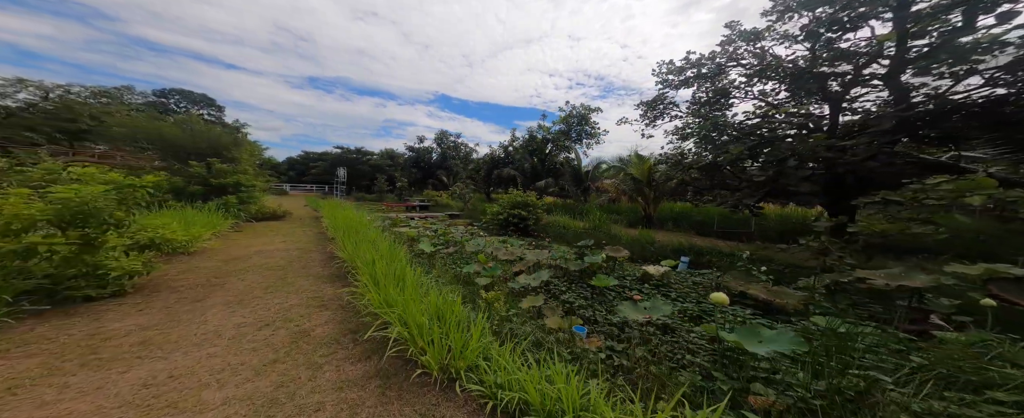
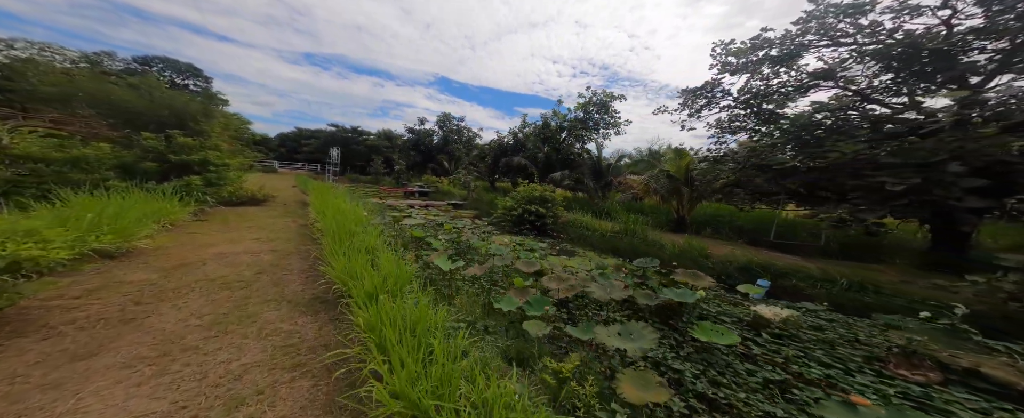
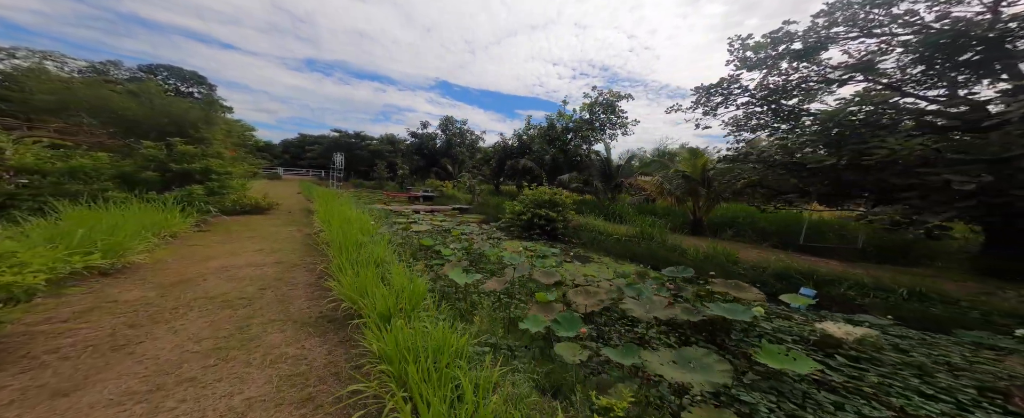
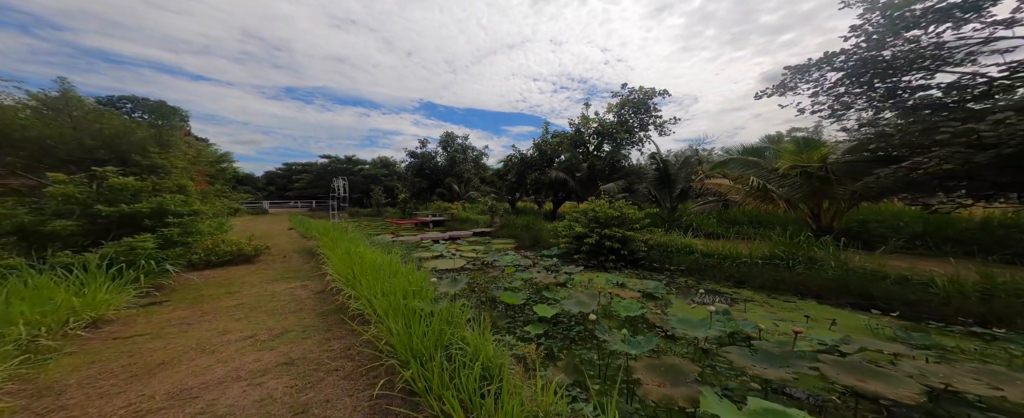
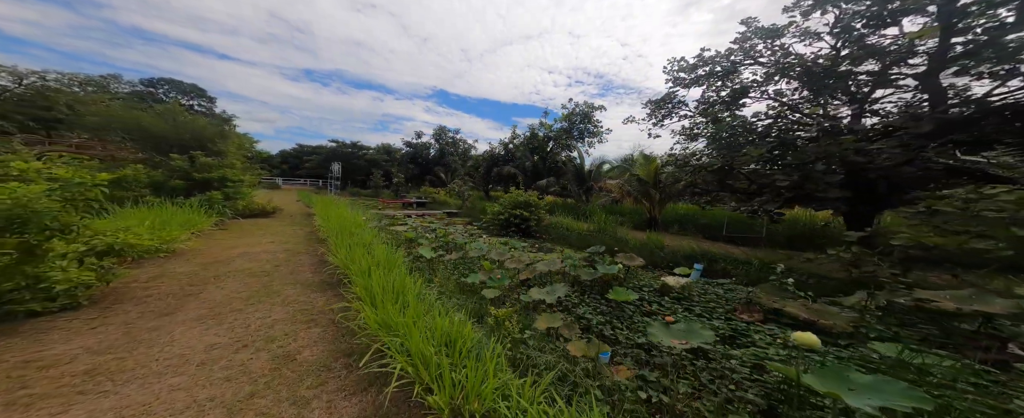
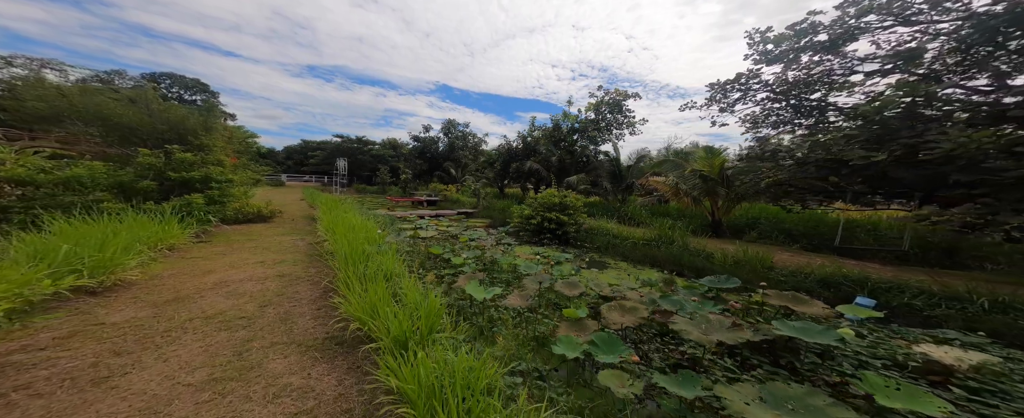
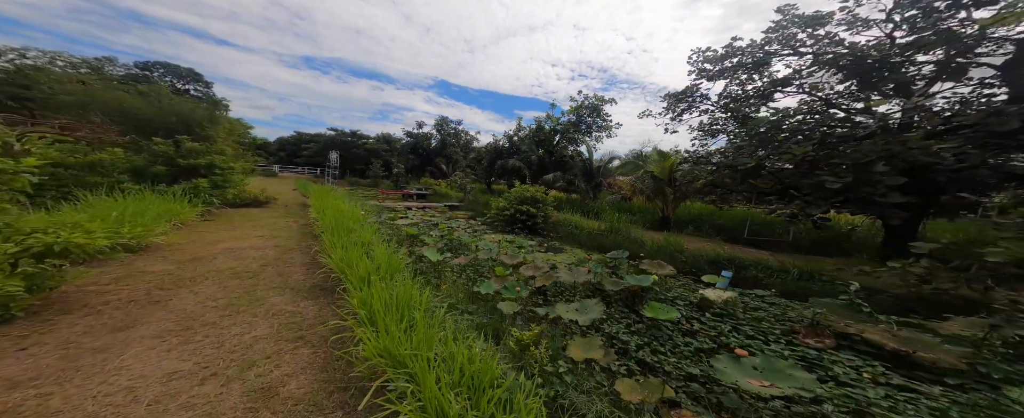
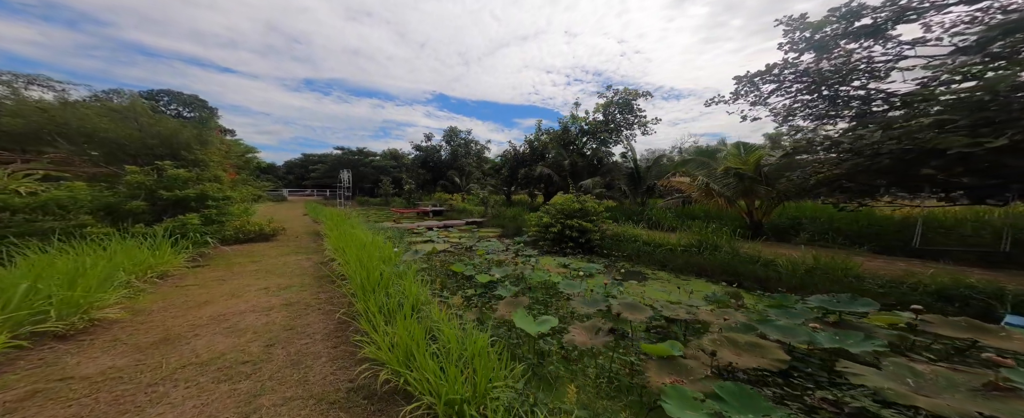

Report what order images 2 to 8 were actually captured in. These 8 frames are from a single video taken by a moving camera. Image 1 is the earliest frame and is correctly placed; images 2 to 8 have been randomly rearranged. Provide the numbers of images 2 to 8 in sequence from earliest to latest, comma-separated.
5, 7, 2, 3, 6, 8, 4
